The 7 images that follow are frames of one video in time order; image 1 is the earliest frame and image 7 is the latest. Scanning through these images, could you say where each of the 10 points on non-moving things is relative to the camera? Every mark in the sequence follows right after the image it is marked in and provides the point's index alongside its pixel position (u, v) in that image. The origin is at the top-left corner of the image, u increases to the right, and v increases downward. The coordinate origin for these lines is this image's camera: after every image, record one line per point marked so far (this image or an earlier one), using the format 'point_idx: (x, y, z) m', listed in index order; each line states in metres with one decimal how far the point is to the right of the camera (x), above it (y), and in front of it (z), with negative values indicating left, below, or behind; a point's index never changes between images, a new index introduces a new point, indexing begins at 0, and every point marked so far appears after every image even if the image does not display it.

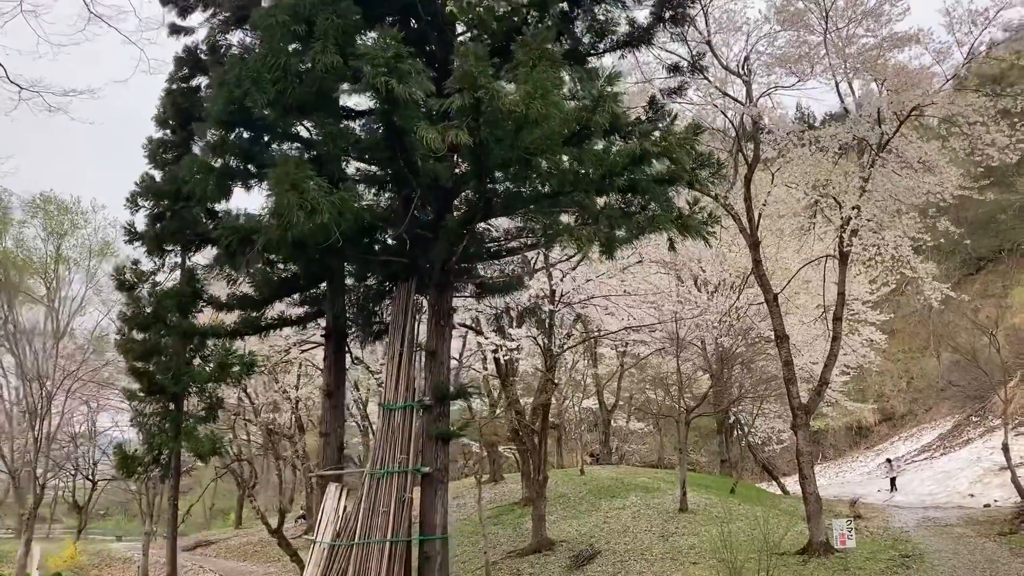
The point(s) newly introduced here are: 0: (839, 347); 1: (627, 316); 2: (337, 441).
0: (+3.0, -0.5, +8.7) m
1: (+1.4, -0.3, +11.3) m
2: (-1.2, -1.1, +6.7) m
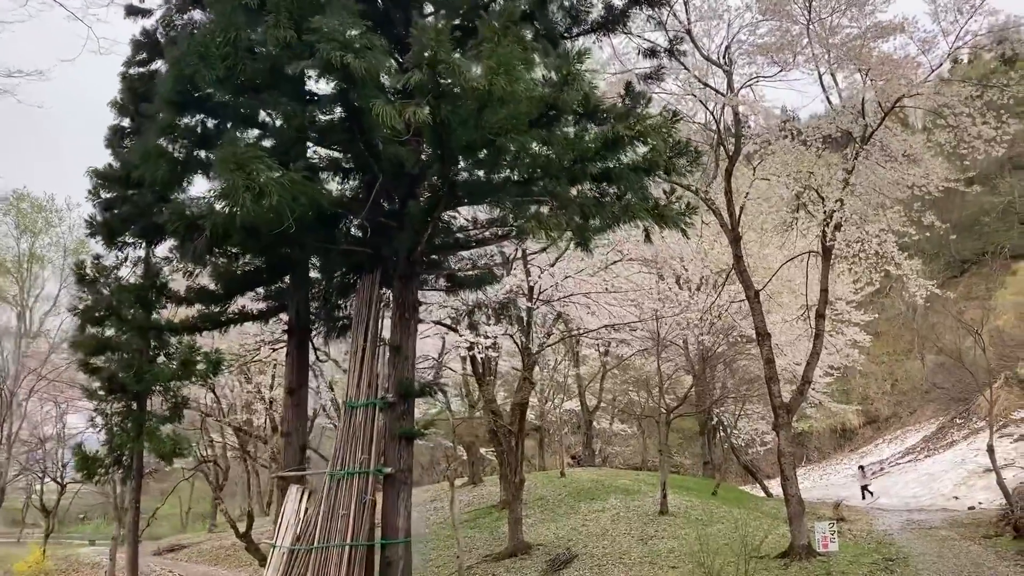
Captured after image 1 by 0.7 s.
0: (+2.8, -0.5, +8.4) m
1: (+1.1, -0.3, +11.1) m
2: (-1.4, -1.0, +6.4) m
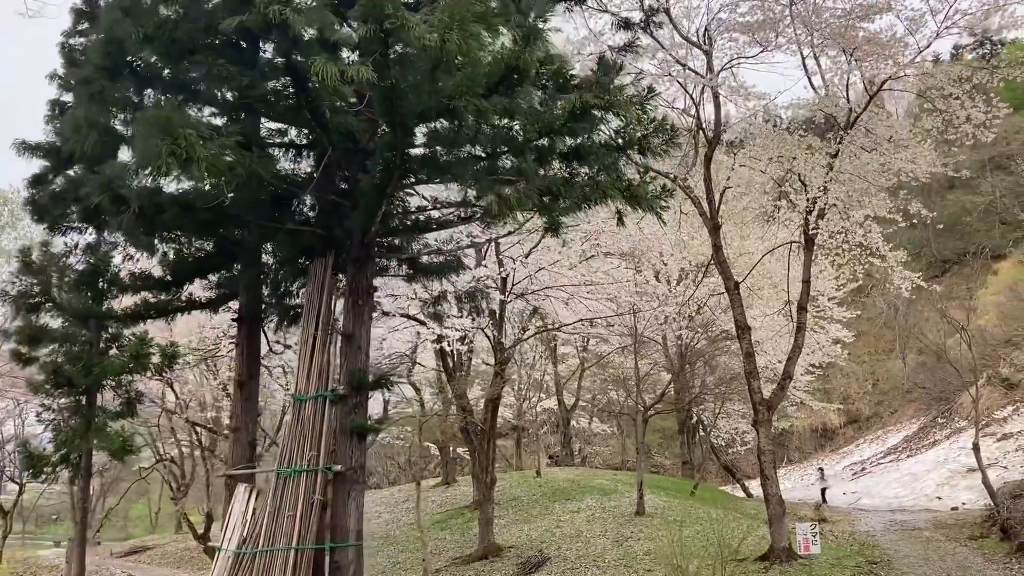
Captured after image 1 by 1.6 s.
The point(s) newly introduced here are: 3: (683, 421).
0: (+2.5, -0.4, +8.1) m
1: (+0.8, -0.2, +10.7) m
2: (-1.7, -0.9, +6.0) m
3: (+2.7, -2.1, +15.0) m
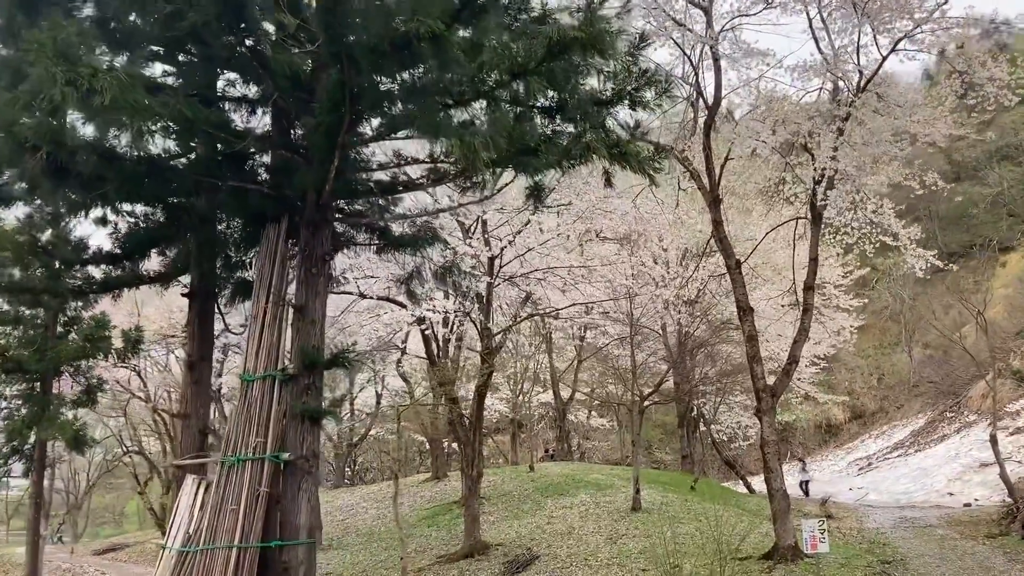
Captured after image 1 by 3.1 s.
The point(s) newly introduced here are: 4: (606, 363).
0: (+2.4, -0.3, +7.5) m
1: (+0.7, 0.0, +10.2) m
2: (-1.8, -0.8, +5.4) m
3: (+2.6, -1.9, +14.4) m
4: (+1.4, -1.1, +13.6) m
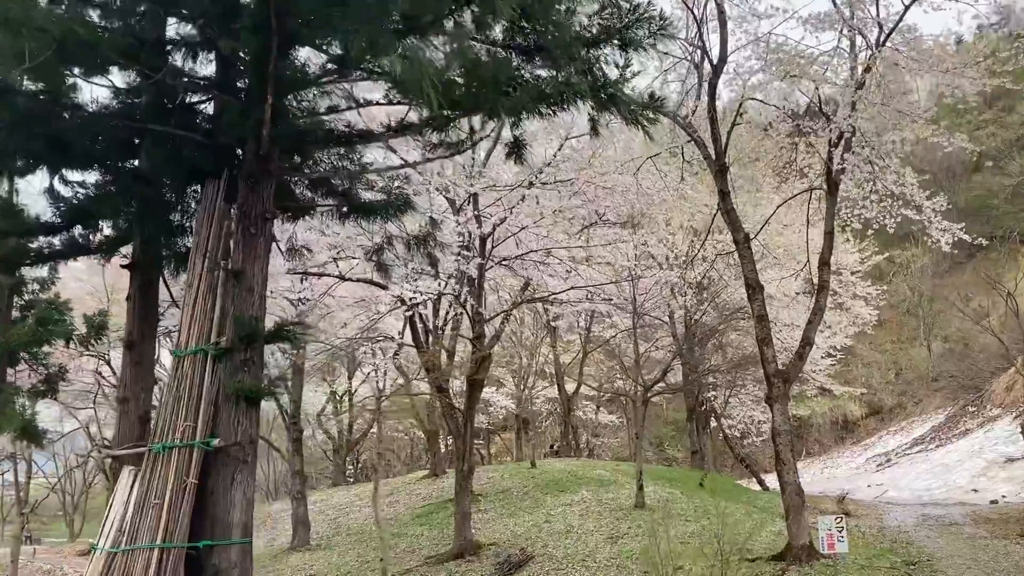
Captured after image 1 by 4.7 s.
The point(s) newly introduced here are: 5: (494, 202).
0: (+2.3, -0.1, +6.9) m
1: (+0.6, +0.1, +9.6) m
2: (-1.9, -0.6, +4.8) m
3: (+2.6, -1.7, +13.8) m
4: (+1.4, -0.9, +13.0) m
5: (-0.1, +0.8, +9.0) m
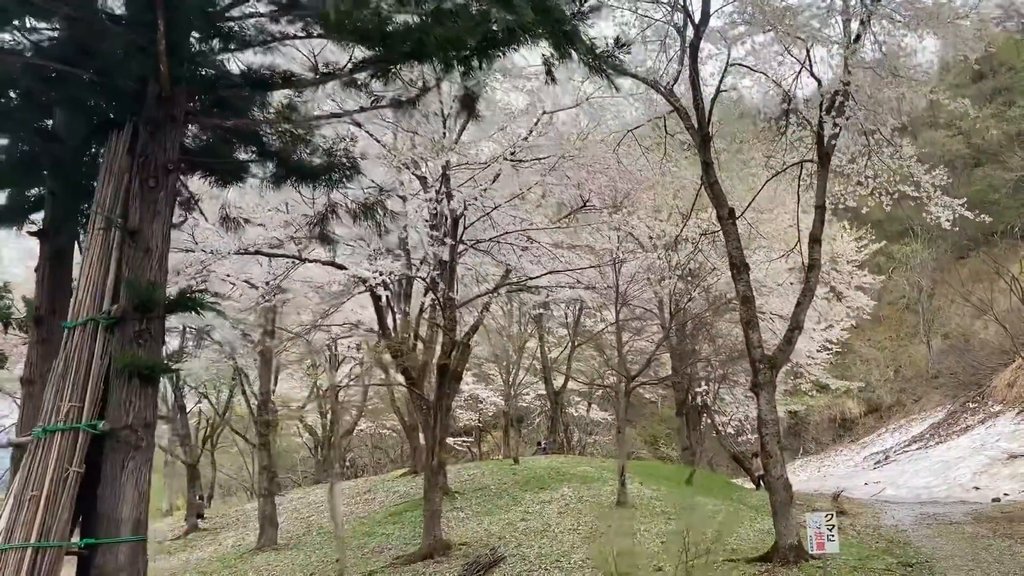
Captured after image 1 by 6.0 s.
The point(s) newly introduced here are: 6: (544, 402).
0: (+2.1, +0.1, +6.4) m
1: (+0.4, +0.3, +9.0) m
2: (-2.1, -0.5, +4.3) m
3: (+2.4, -1.6, +13.2) m
4: (+1.1, -0.8, +12.5) m
5: (-0.4, +0.9, +8.5) m
6: (+0.7, -2.3, +19.3) m
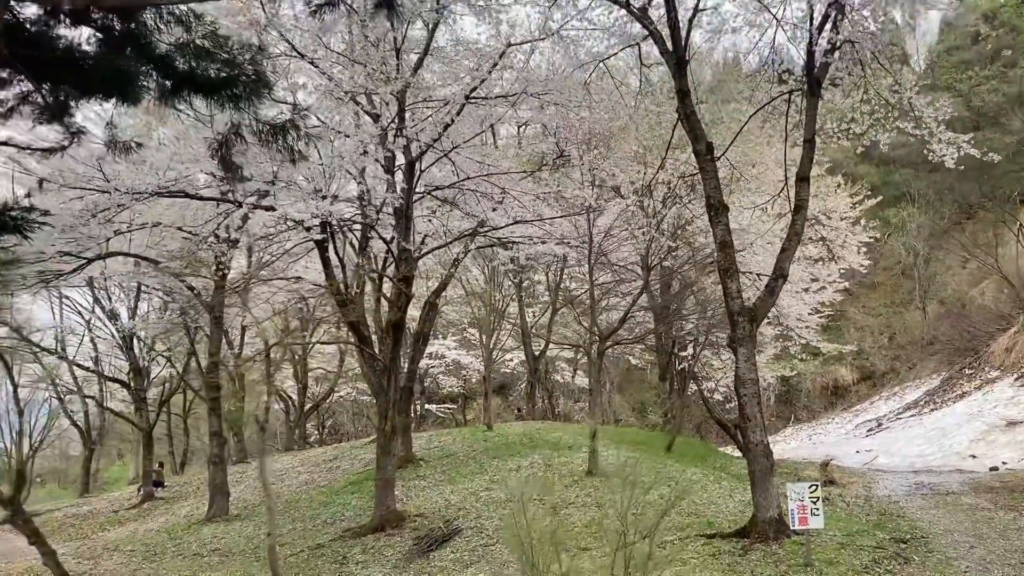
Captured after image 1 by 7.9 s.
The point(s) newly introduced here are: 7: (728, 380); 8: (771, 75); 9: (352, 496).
0: (+1.8, +0.4, +5.7) m
1: (+0.1, +0.7, +8.3) m
2: (-2.4, -0.2, +3.6) m
3: (+2.0, -1.1, +12.6) m
4: (+0.8, -0.2, +11.8) m
5: (-0.7, +1.3, +7.7) m
6: (+0.3, -1.6, +18.7) m
7: (+3.4, -1.5, +14.9) m
8: (+1.8, +1.5, +6.6) m
9: (-1.5, -1.9, +8.9) m
